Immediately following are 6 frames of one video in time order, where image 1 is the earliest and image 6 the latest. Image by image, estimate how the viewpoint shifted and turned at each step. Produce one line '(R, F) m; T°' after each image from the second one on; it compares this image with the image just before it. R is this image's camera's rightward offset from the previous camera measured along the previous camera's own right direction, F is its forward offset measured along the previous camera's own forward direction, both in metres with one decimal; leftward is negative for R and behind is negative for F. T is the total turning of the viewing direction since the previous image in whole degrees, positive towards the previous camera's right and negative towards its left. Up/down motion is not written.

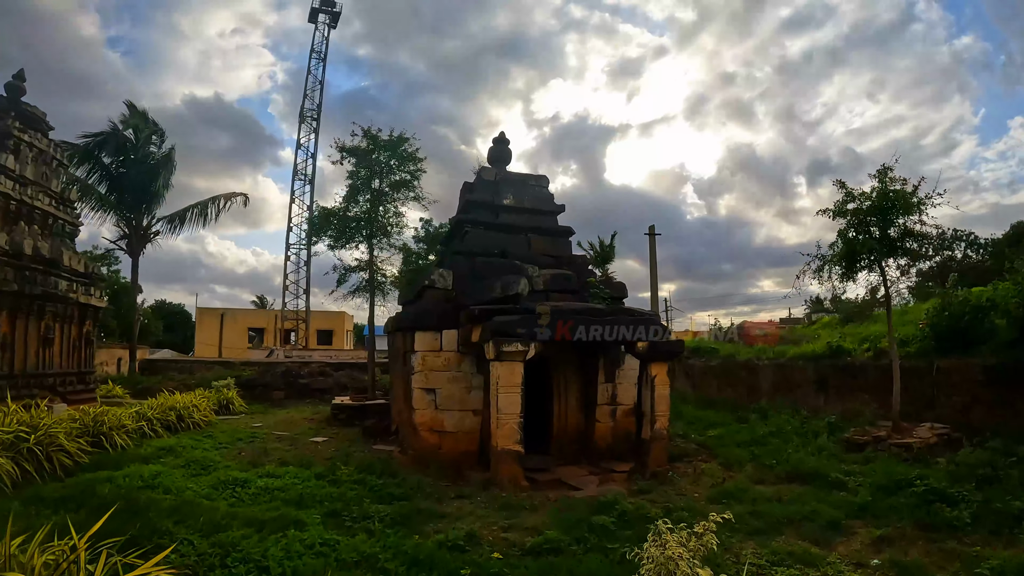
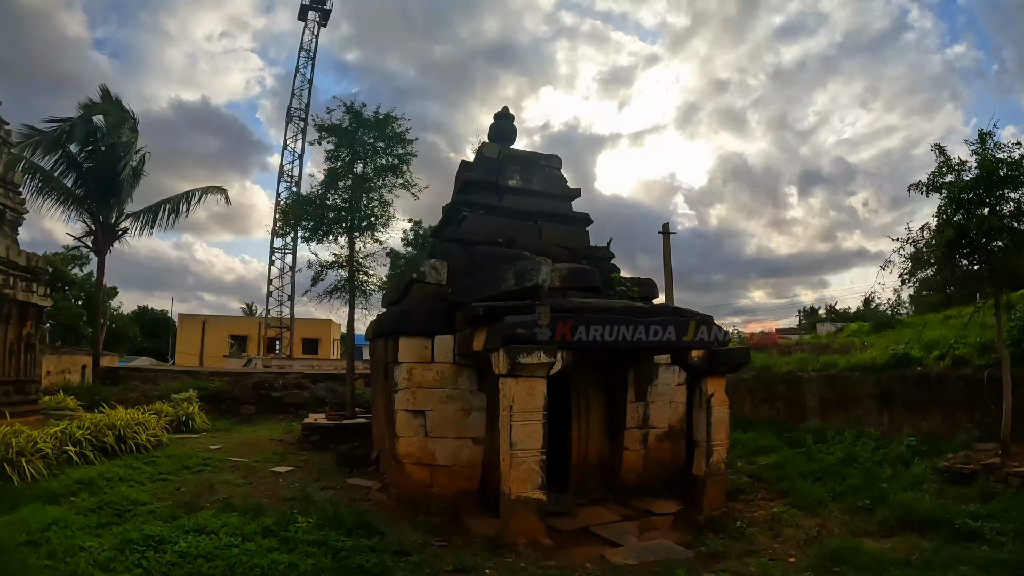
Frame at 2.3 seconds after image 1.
(-0.2, +1.8) m; +1°
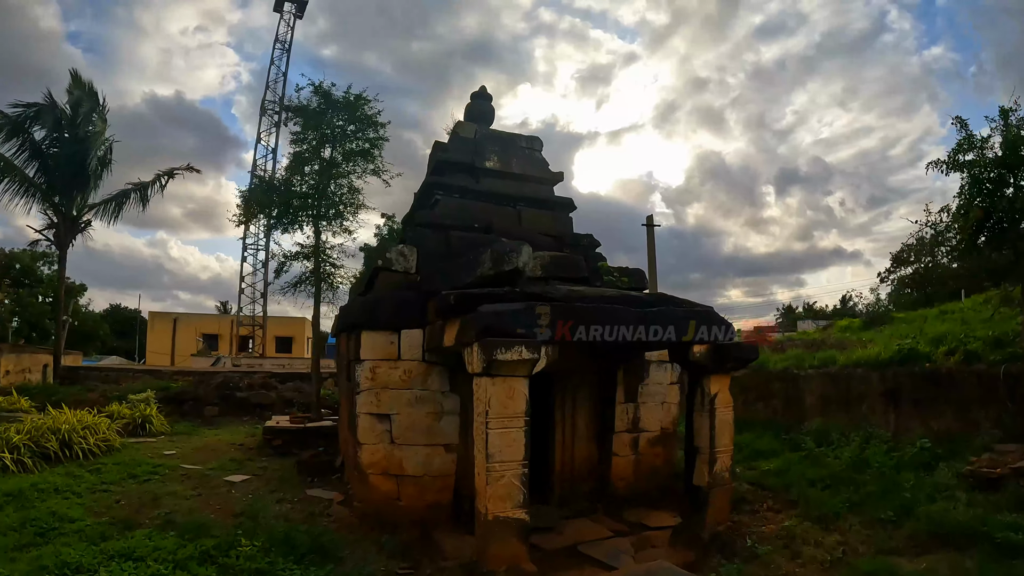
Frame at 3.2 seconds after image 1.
(0.0, +0.7) m; +2°
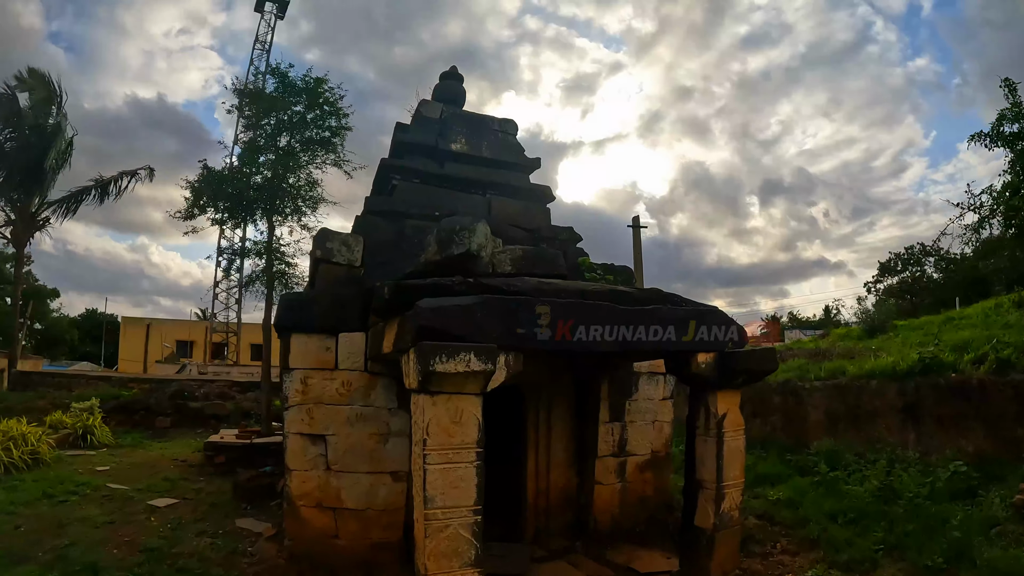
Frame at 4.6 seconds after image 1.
(+0.2, +1.0) m; +1°
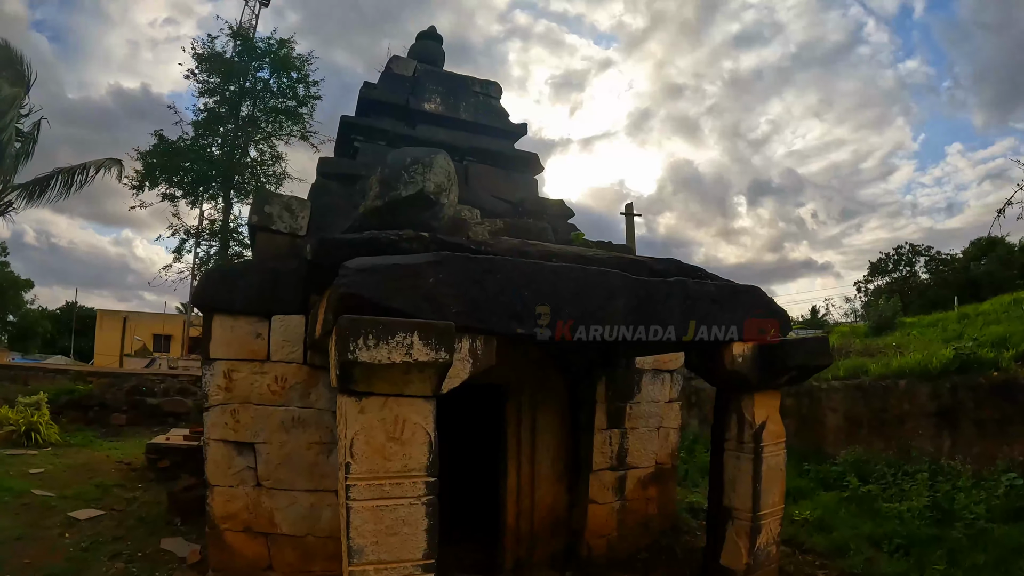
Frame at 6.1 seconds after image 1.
(+0.1, +0.9) m; +1°
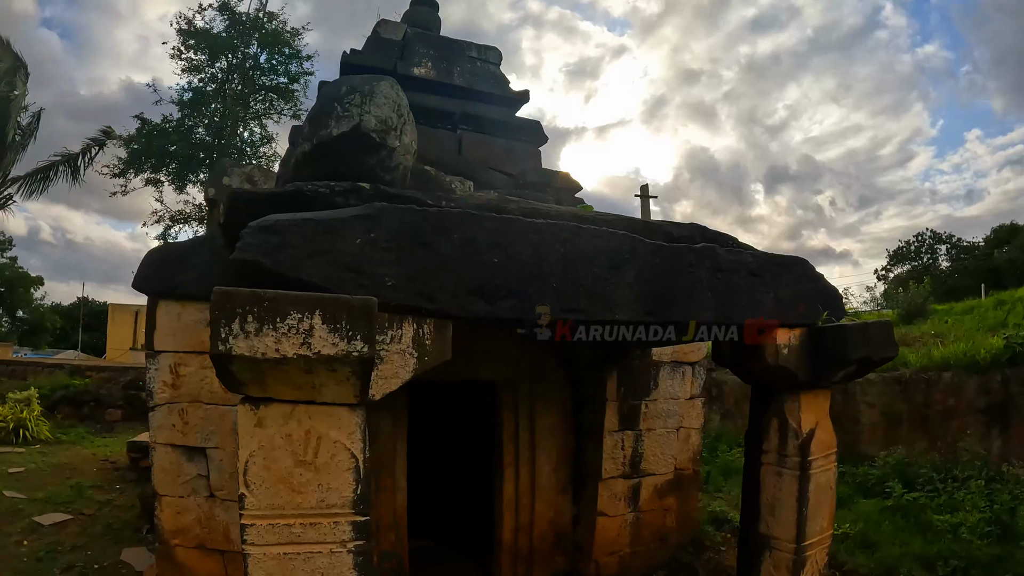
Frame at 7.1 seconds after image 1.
(+0.1, +0.6) m; -1°
